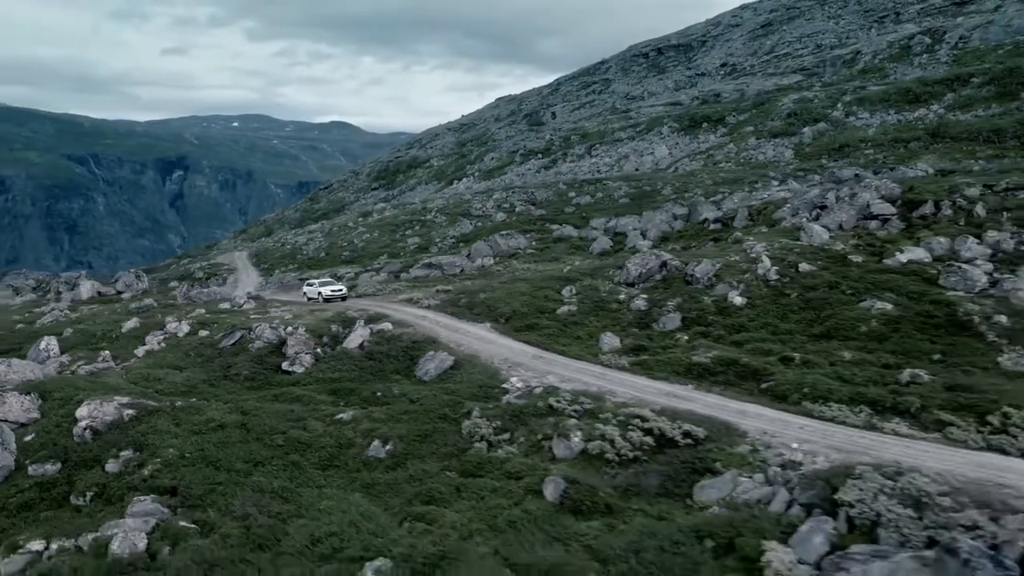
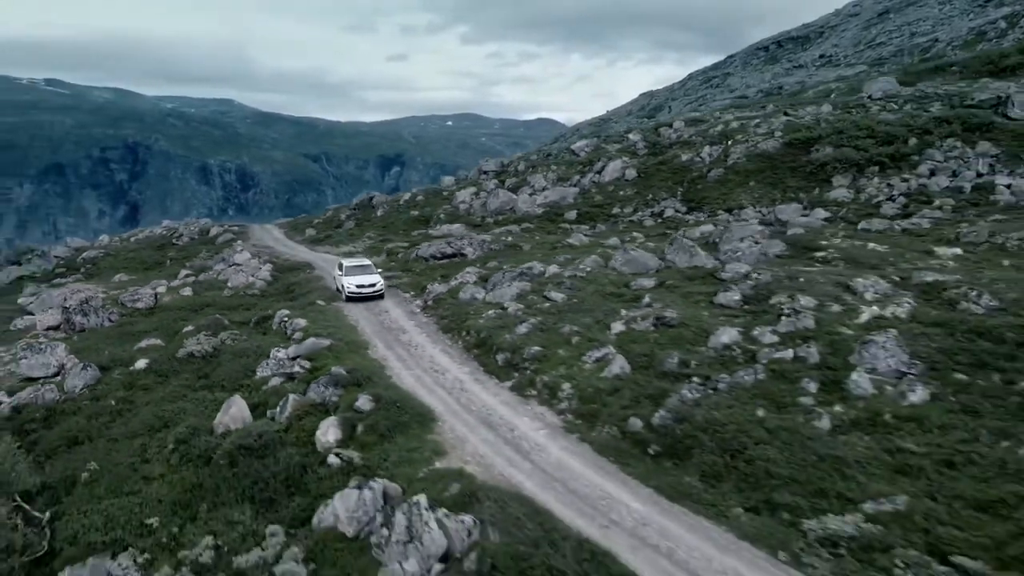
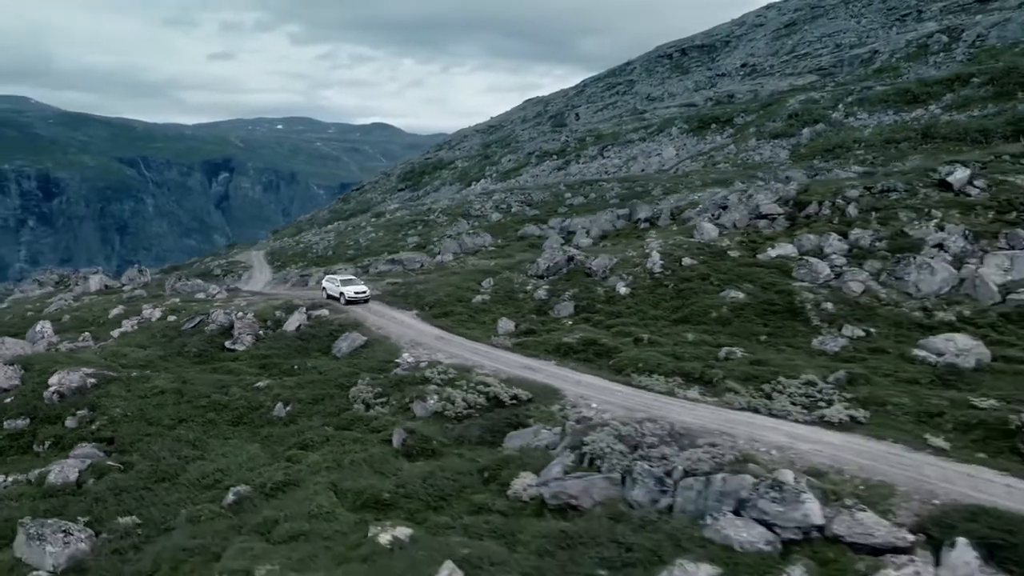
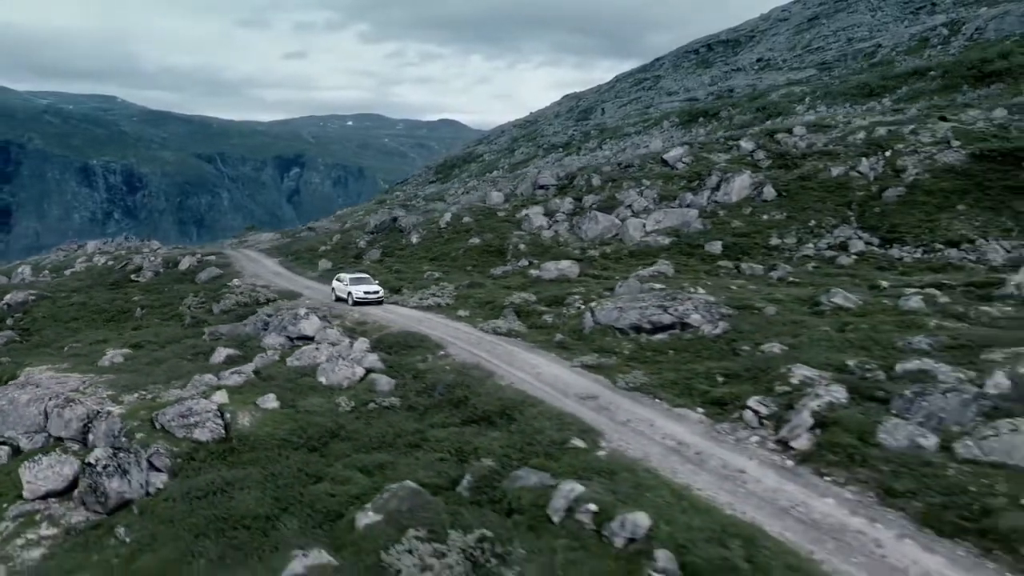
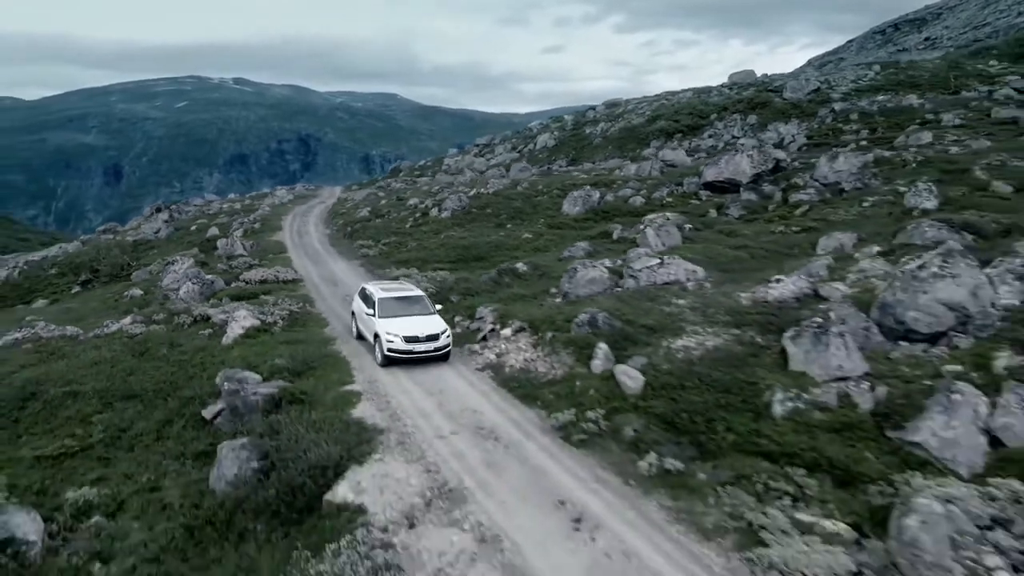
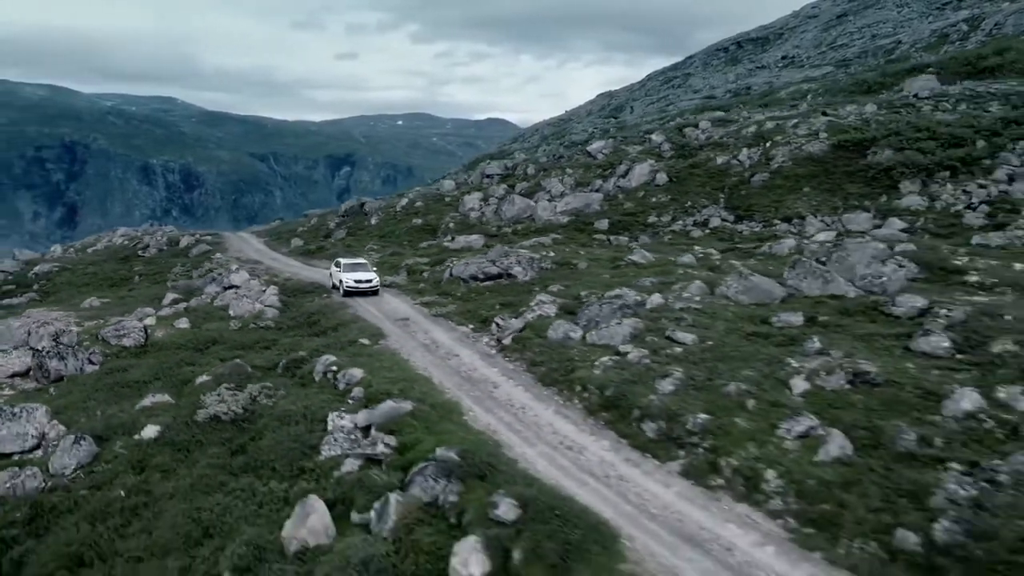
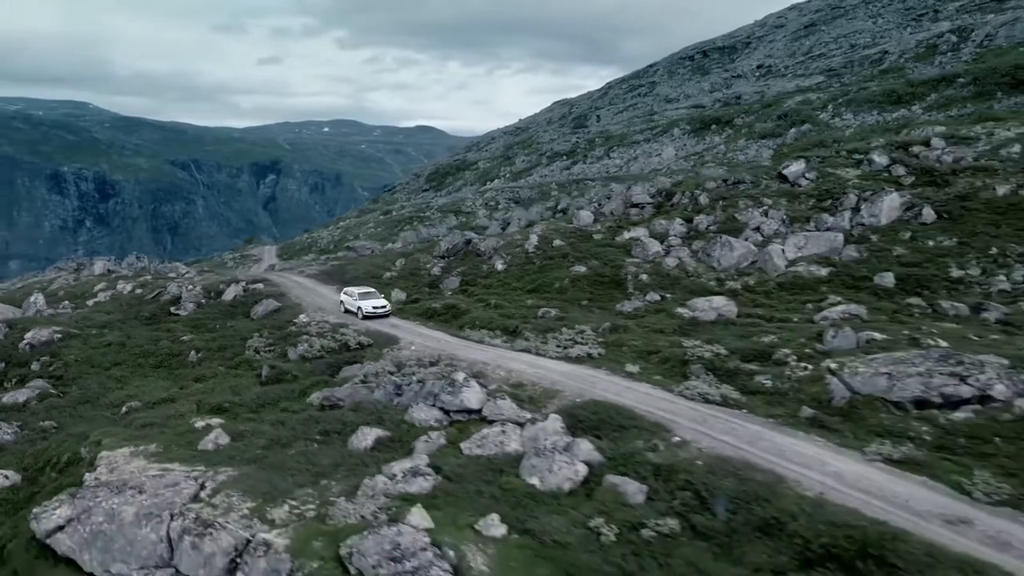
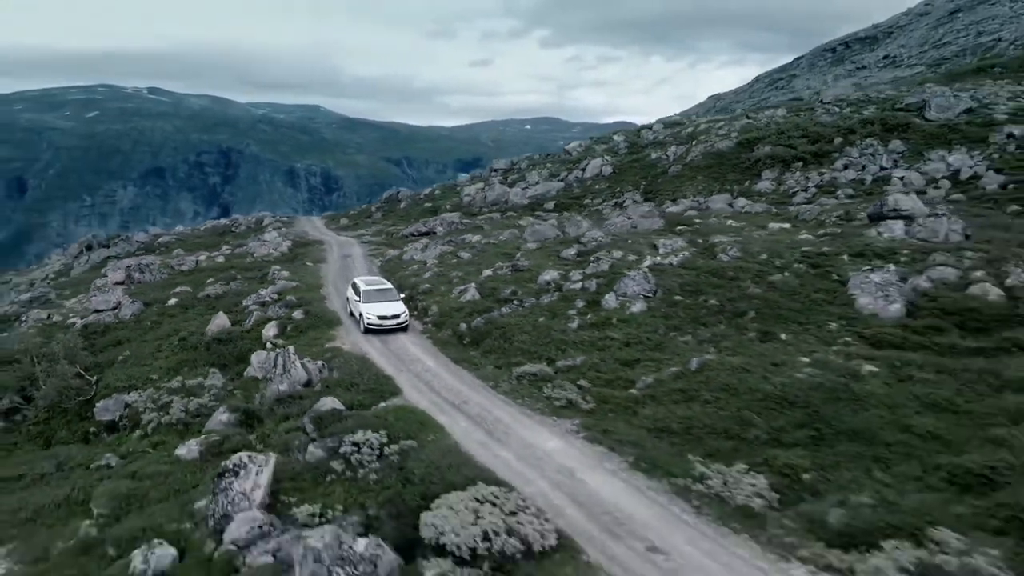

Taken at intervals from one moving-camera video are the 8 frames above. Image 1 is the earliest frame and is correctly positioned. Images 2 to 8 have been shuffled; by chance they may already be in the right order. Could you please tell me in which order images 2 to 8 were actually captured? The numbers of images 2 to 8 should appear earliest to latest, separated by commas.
3, 7, 4, 6, 2, 8, 5
